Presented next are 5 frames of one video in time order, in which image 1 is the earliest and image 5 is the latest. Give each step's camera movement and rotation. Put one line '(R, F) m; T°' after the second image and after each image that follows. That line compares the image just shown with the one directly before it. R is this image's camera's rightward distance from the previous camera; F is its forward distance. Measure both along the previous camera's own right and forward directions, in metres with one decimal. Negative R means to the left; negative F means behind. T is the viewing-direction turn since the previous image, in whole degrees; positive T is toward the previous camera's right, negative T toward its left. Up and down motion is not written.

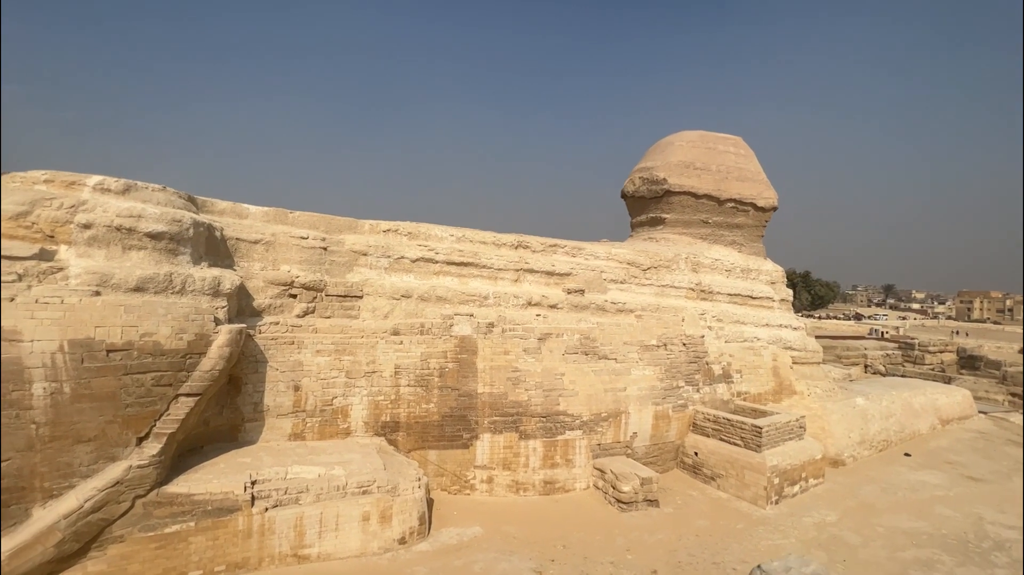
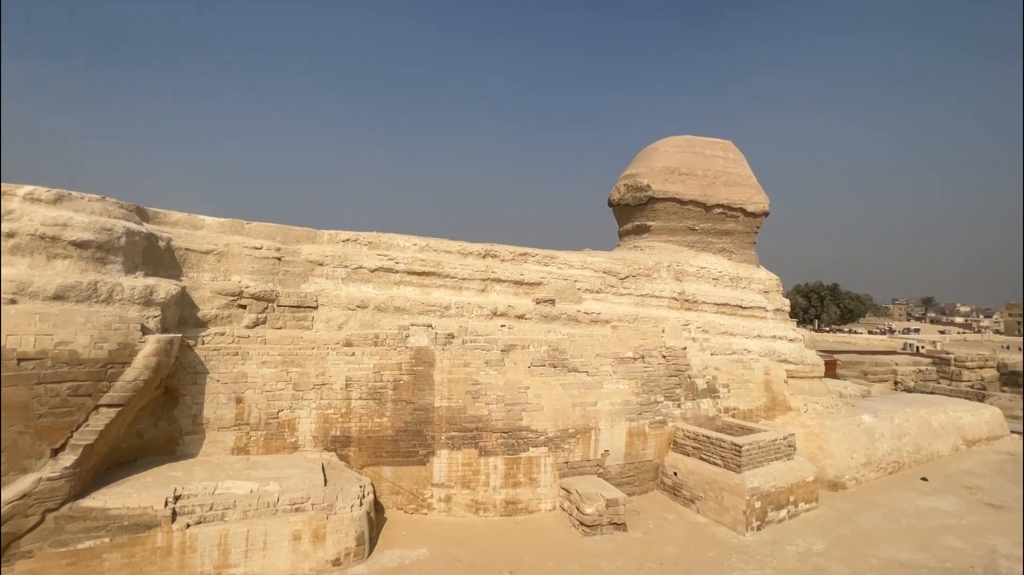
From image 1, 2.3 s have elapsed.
(+0.9, +0.3) m; -3°
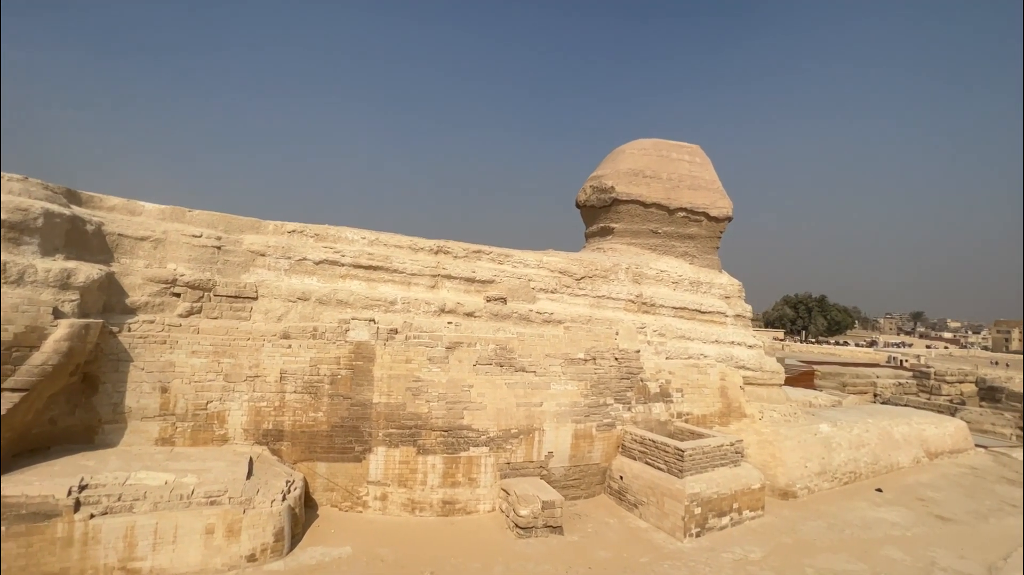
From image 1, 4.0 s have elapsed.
(+0.6, +0.1) m; 0°
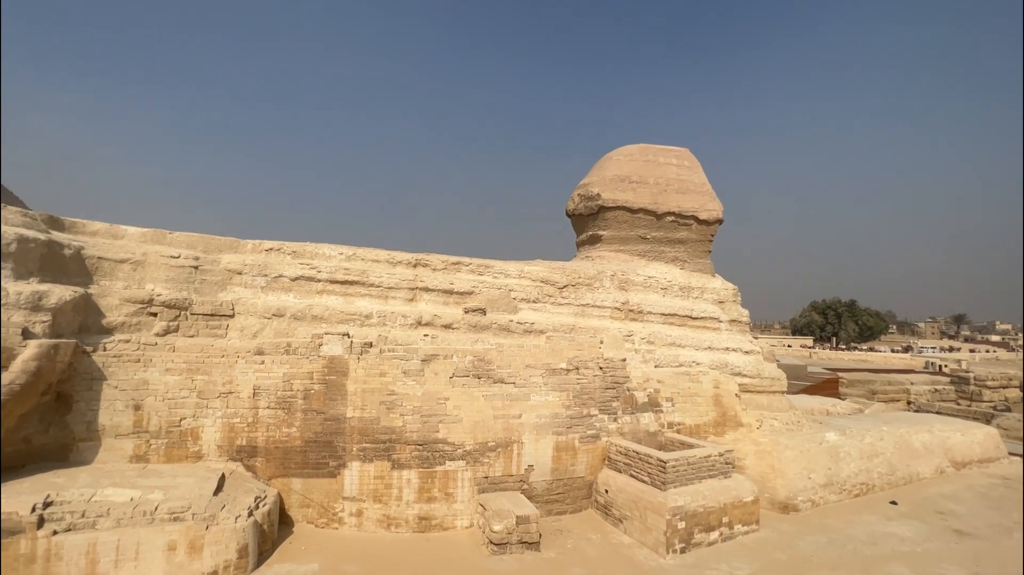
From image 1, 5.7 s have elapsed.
(+0.7, +0.1) m; -3°
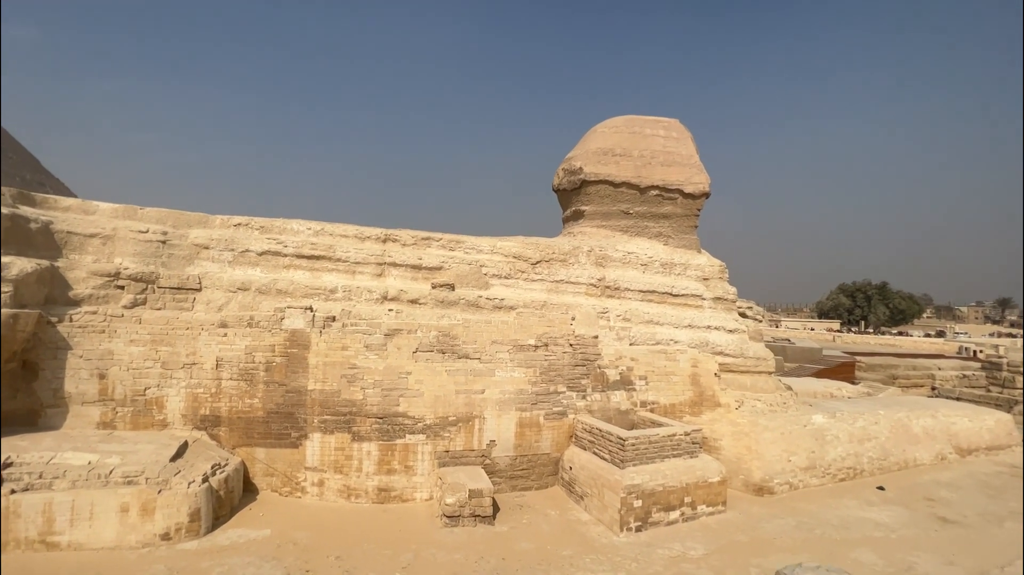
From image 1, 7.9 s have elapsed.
(+0.9, +0.1) m; -4°
